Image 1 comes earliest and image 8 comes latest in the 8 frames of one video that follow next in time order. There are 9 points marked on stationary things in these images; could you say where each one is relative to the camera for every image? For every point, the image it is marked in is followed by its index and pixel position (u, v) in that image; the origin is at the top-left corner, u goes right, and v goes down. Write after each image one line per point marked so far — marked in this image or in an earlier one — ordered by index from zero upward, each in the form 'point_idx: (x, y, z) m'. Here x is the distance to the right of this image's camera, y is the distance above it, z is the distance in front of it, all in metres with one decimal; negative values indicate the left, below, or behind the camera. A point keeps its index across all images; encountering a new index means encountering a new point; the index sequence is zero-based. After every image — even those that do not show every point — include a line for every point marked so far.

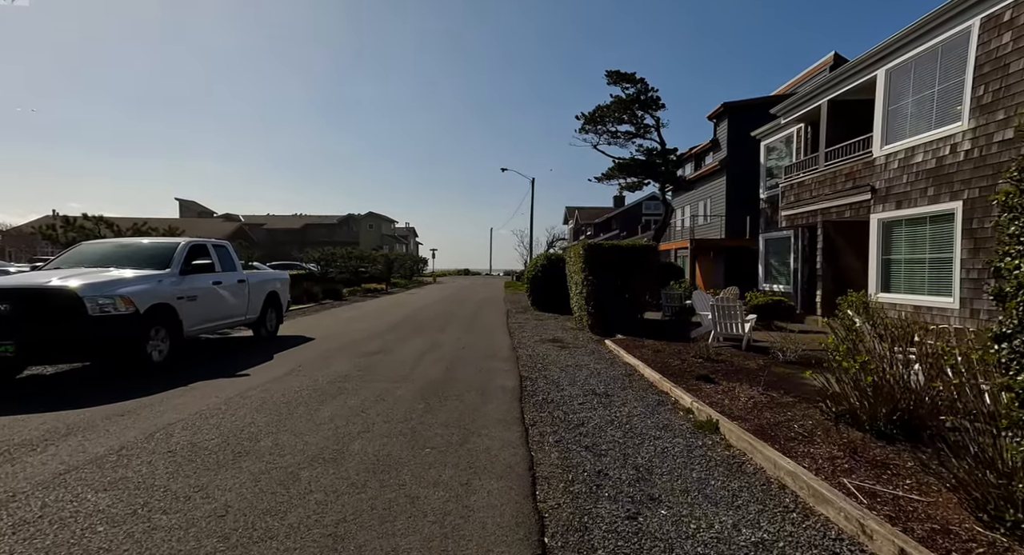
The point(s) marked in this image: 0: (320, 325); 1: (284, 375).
0: (-5.0, -1.3, +12.2) m
1: (-3.0, -1.3, +6.2) m
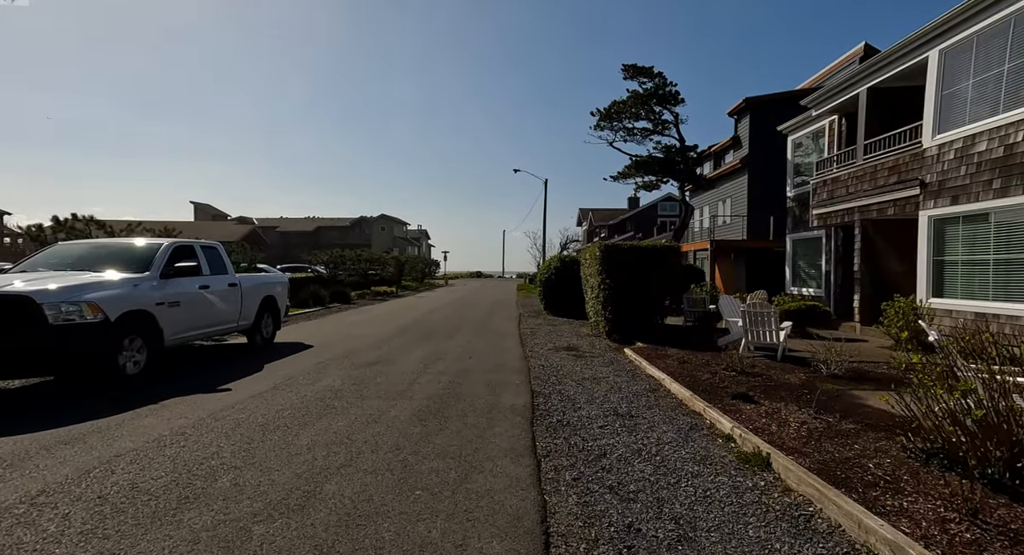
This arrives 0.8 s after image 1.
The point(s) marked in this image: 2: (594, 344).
0: (-4.7, -1.4, +11.6) m
1: (-2.9, -1.3, +5.6) m
2: (+1.8, -1.5, +10.5) m
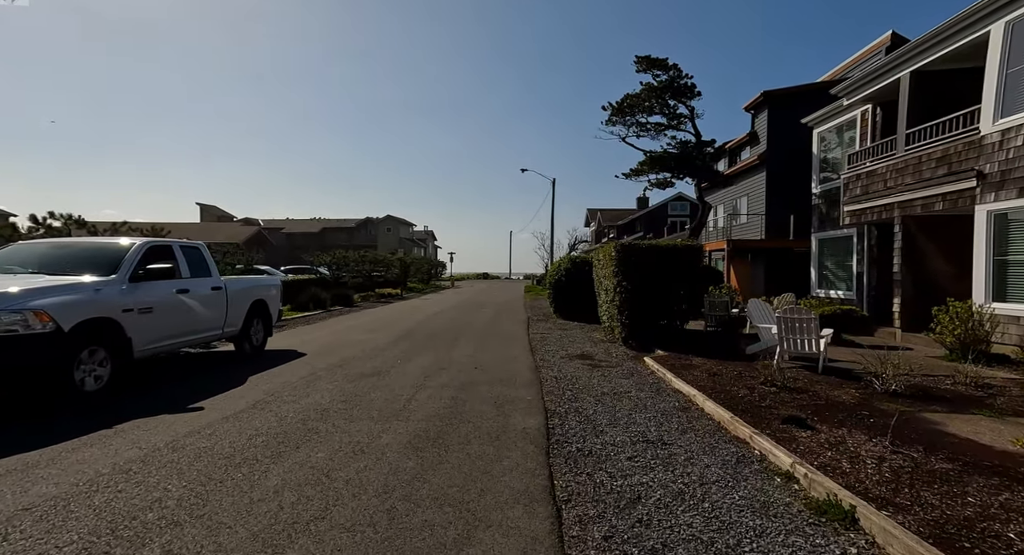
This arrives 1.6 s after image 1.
0: (-4.5, -1.5, +11.0) m
1: (-2.8, -1.4, +5.0) m
2: (+2.0, -1.6, +9.7) m
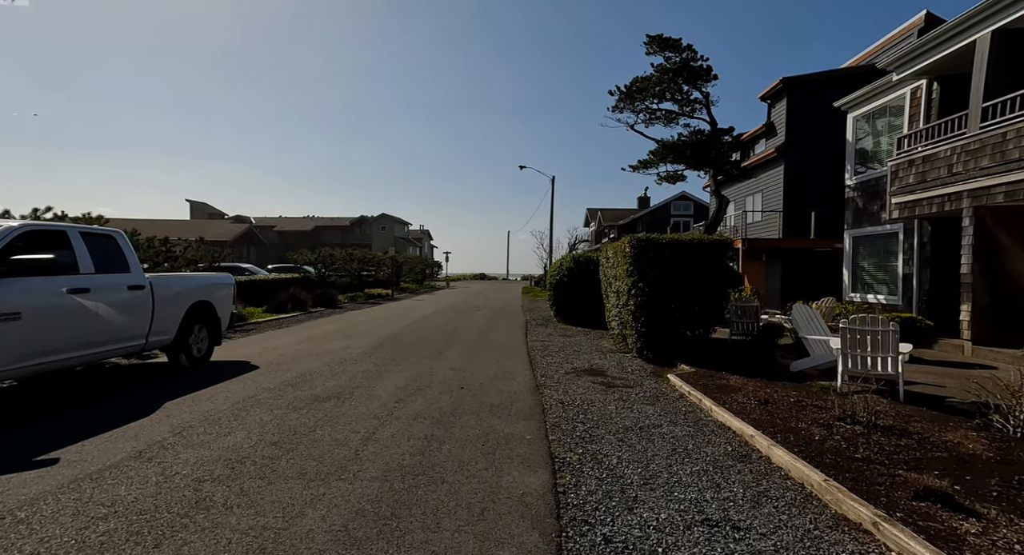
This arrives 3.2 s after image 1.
0: (-4.6, -1.4, +9.4) m
1: (-2.9, -1.3, +3.4) m
2: (+2.0, -1.6, +8.2) m
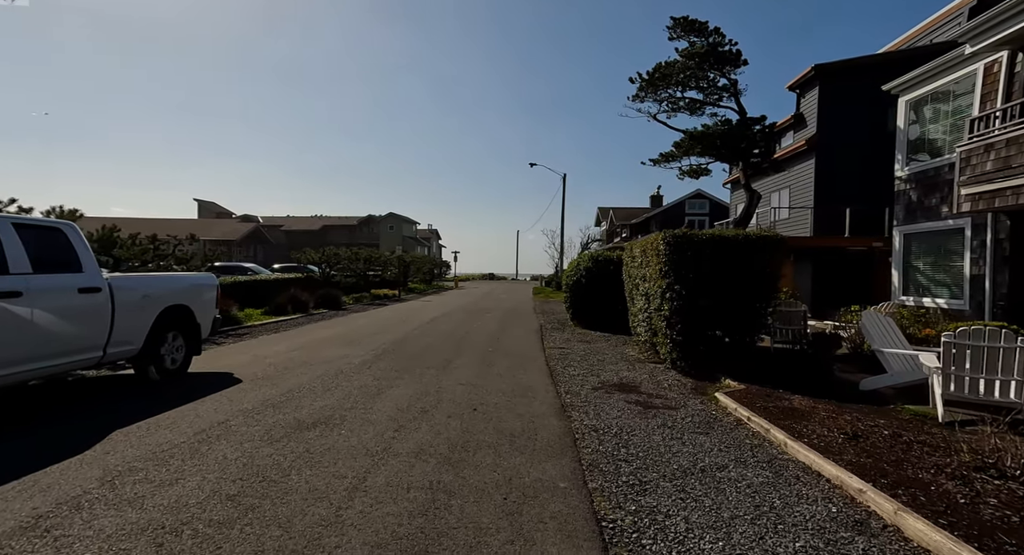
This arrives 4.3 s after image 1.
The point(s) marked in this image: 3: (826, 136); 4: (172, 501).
0: (-4.3, -1.4, +8.5) m
1: (-2.7, -1.4, +2.5) m
2: (+2.2, -1.6, +7.2) m
3: (+11.0, +4.9, +16.3) m
4: (-2.2, -1.4, +3.0) m
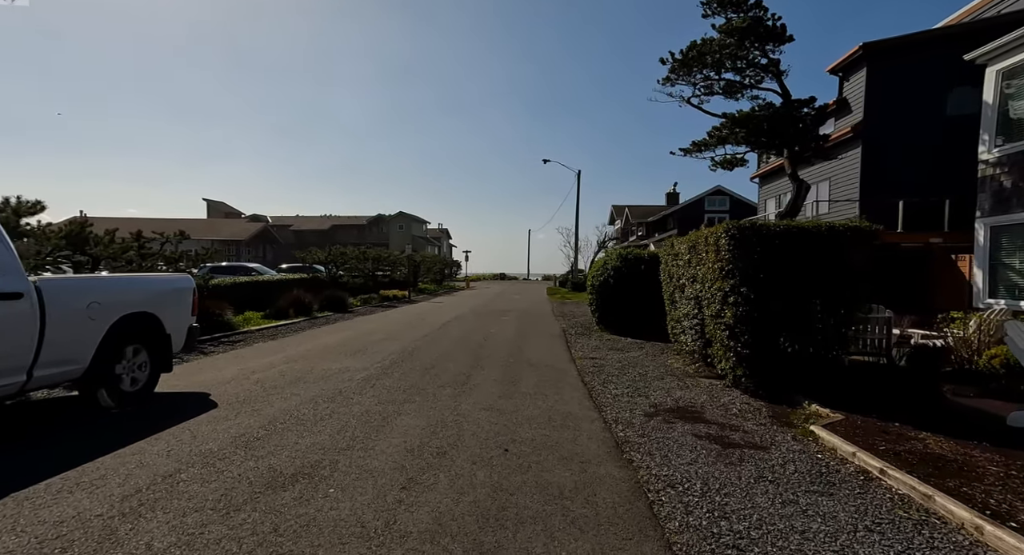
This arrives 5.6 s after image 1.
0: (-3.8, -1.5, +7.3) m
1: (-2.3, -1.4, +1.3) m
2: (+2.6, -1.6, +5.9) m
3: (+11.6, +4.9, +14.8) m
4: (-1.9, -1.4, +1.8) m
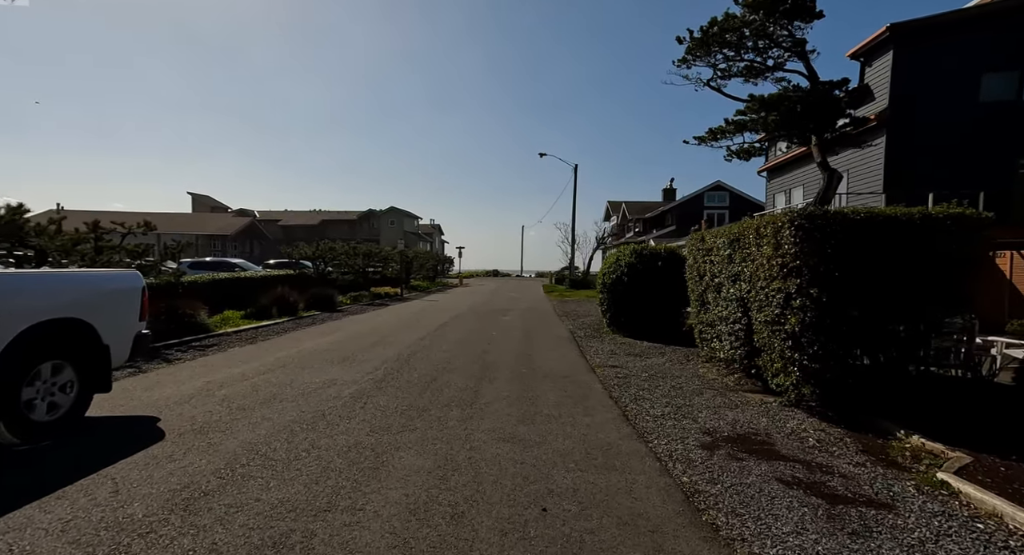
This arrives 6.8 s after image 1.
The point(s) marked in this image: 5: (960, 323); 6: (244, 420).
0: (-3.6, -1.4, +6.1) m
1: (-2.0, -1.4, +0.1) m
2: (+2.9, -1.6, +4.8) m
3: (+11.7, +5.0, +13.8) m
4: (-1.5, -1.4, +0.6) m
5: (+5.0, -0.5, +5.5) m
6: (-2.9, -1.4, +4.9) m
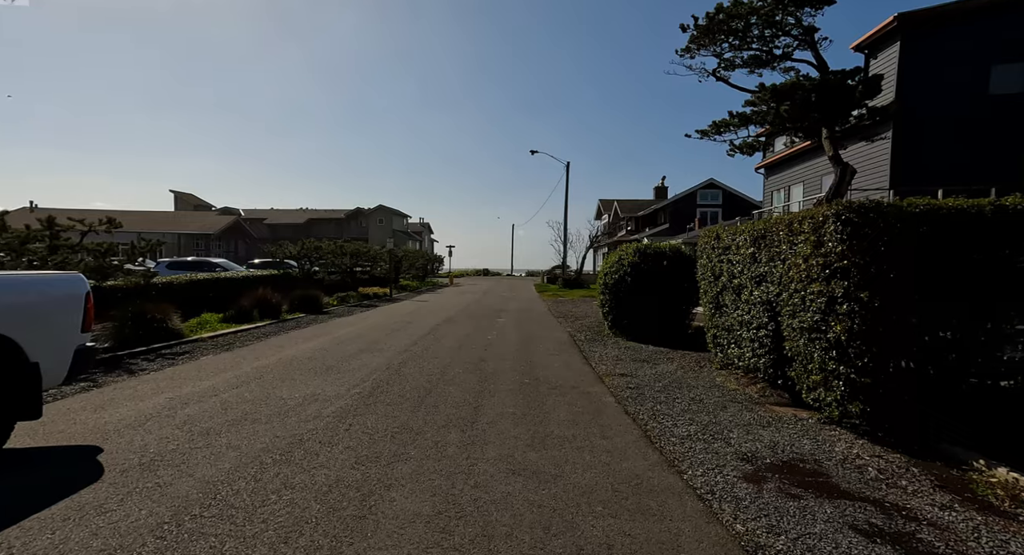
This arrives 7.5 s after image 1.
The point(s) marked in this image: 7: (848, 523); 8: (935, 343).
0: (-3.6, -1.5, +5.4) m
1: (-1.8, -1.4, -0.6) m
2: (+3.0, -1.6, +4.2) m
3: (+11.5, +5.0, +13.3) m
4: (-1.4, -1.5, -0.1) m
5: (+5.1, -0.5, +4.9) m
6: (-2.8, -1.5, +4.2) m
7: (+2.2, -1.6, +3.3) m
8: (+4.0, -0.6, +4.7) m
